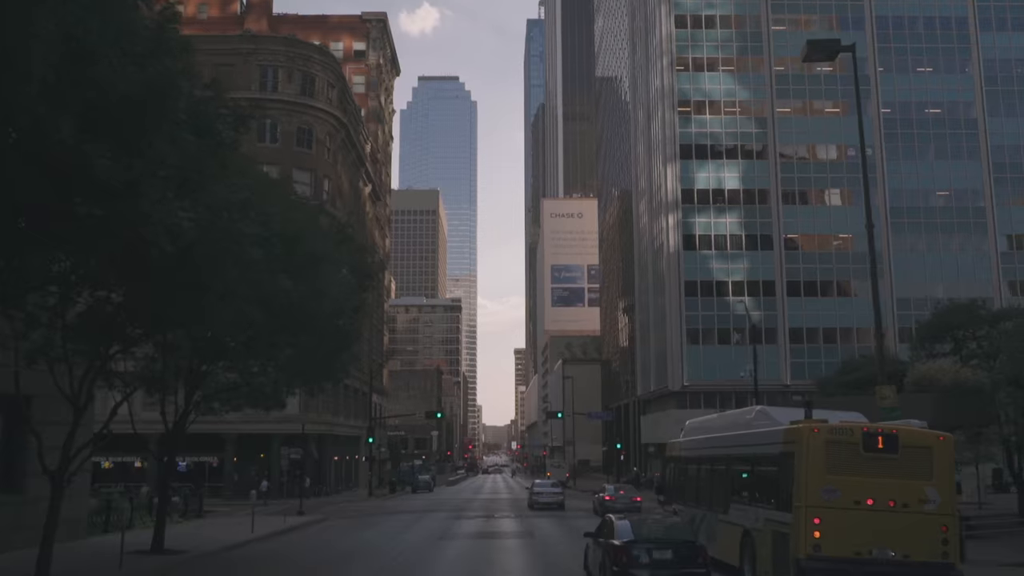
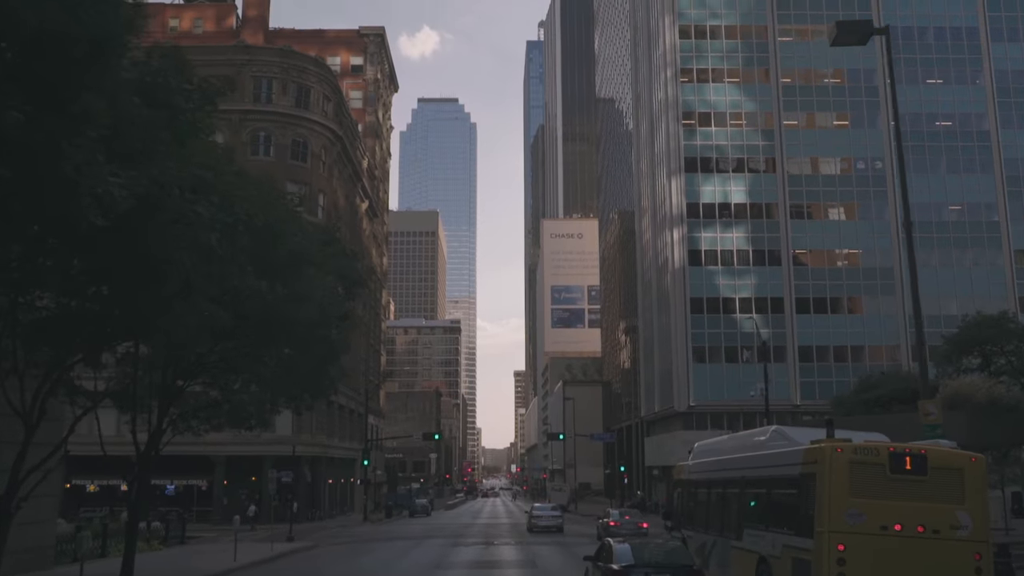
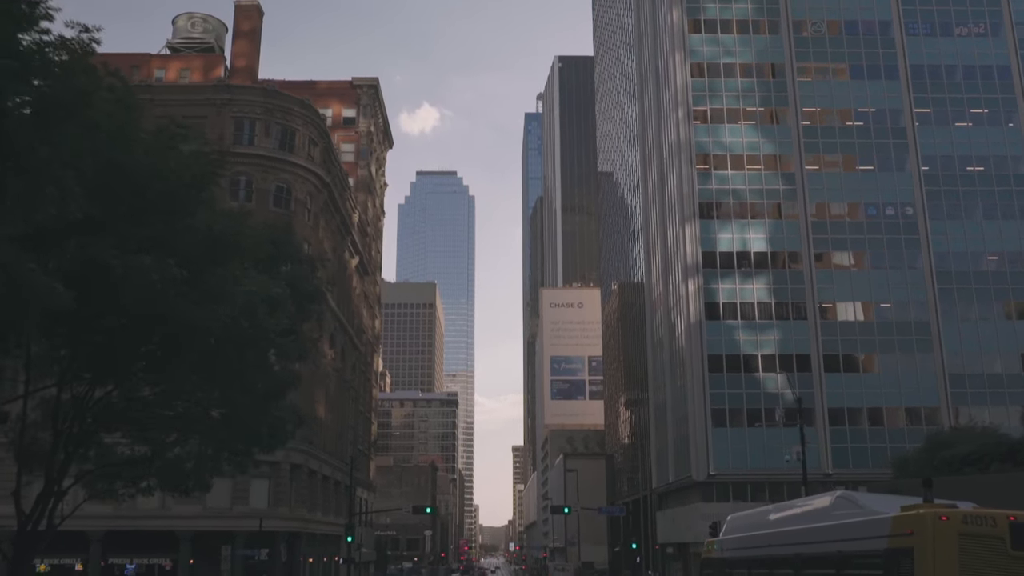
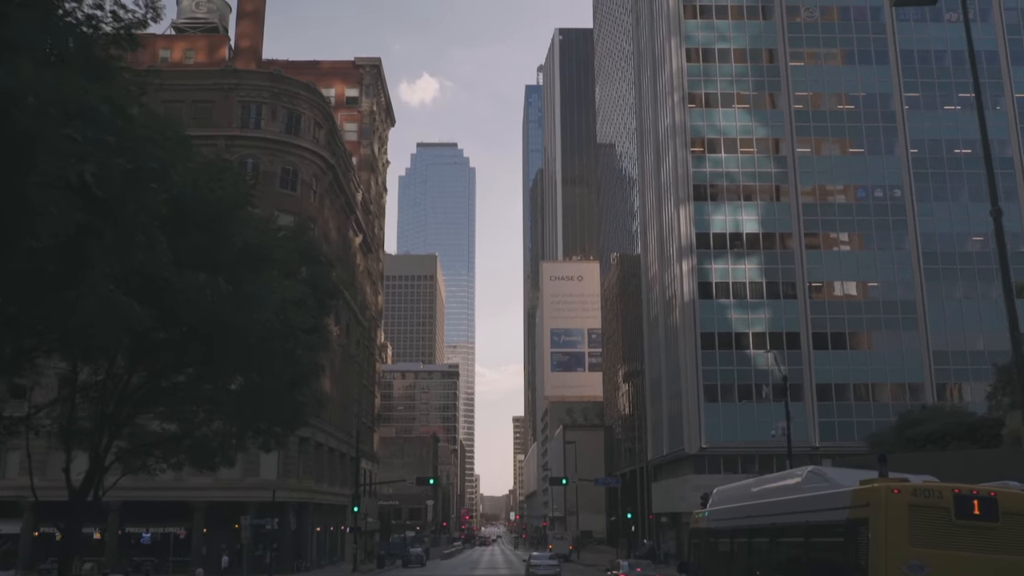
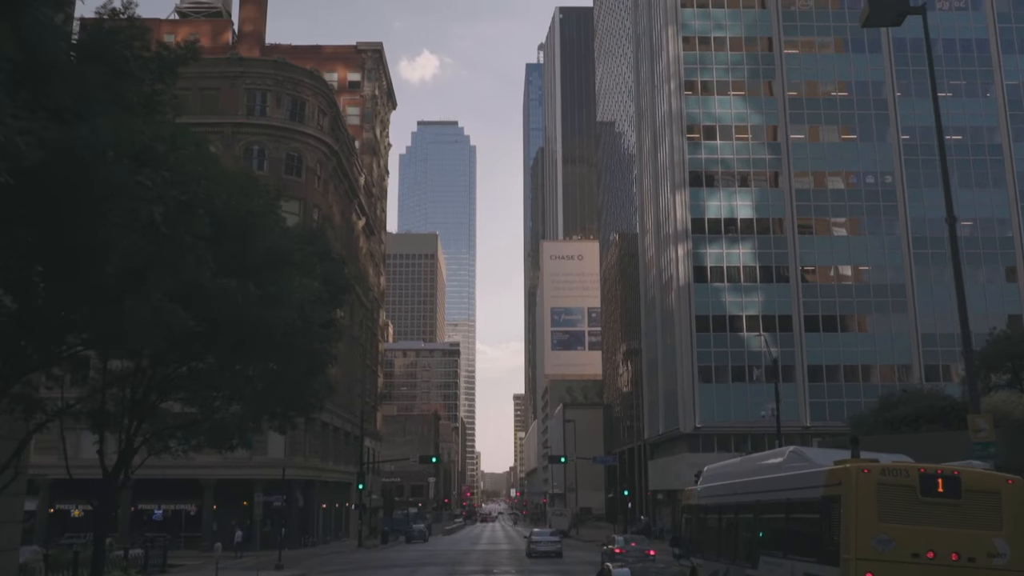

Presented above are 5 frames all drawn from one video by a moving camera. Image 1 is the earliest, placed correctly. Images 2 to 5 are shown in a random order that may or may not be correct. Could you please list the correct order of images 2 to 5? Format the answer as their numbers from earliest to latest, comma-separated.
2, 5, 4, 3
